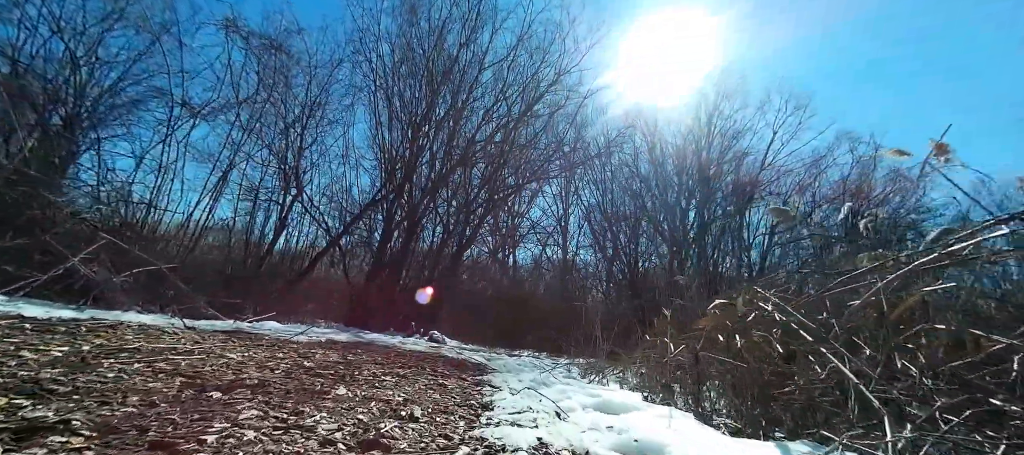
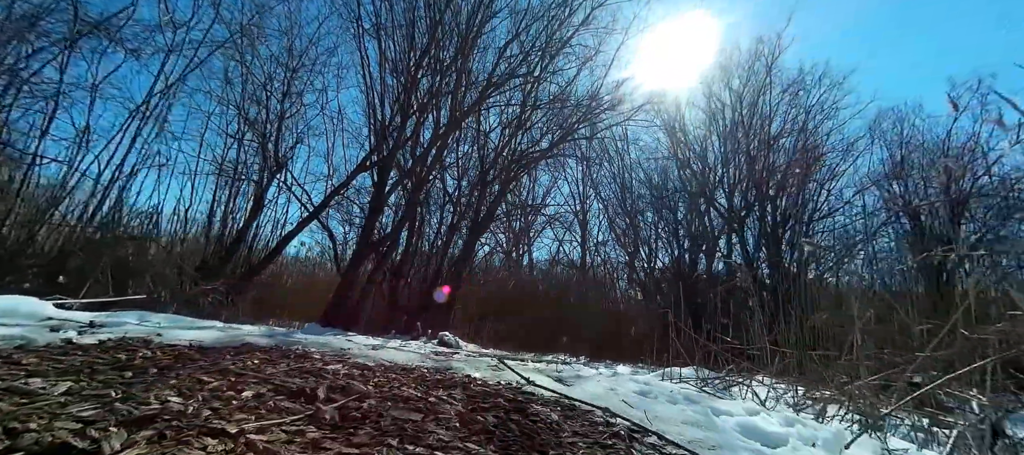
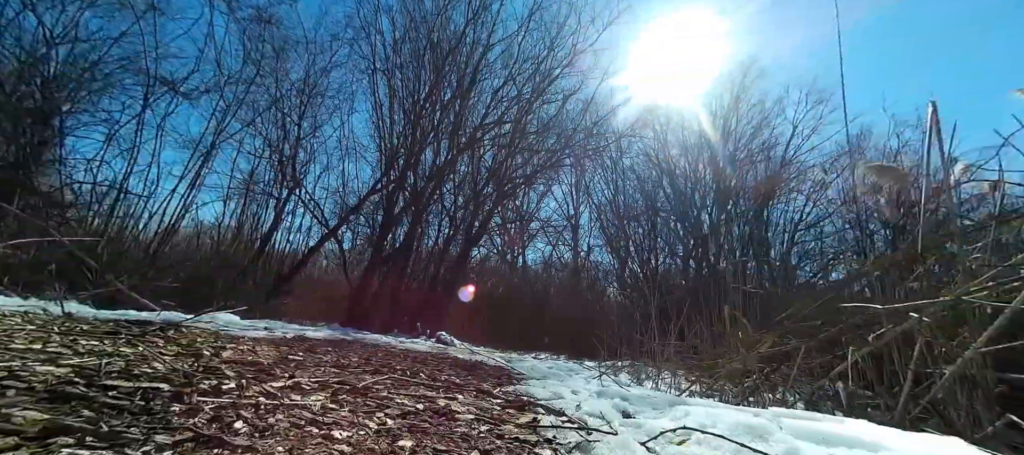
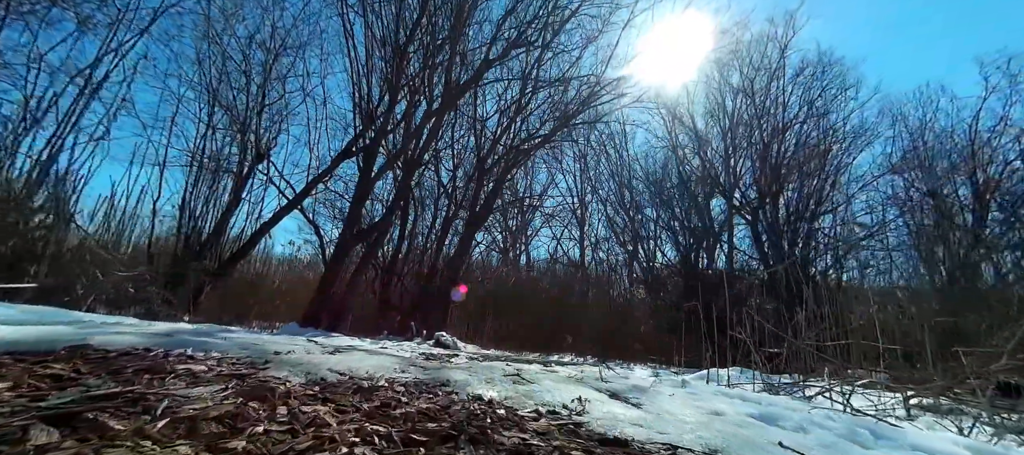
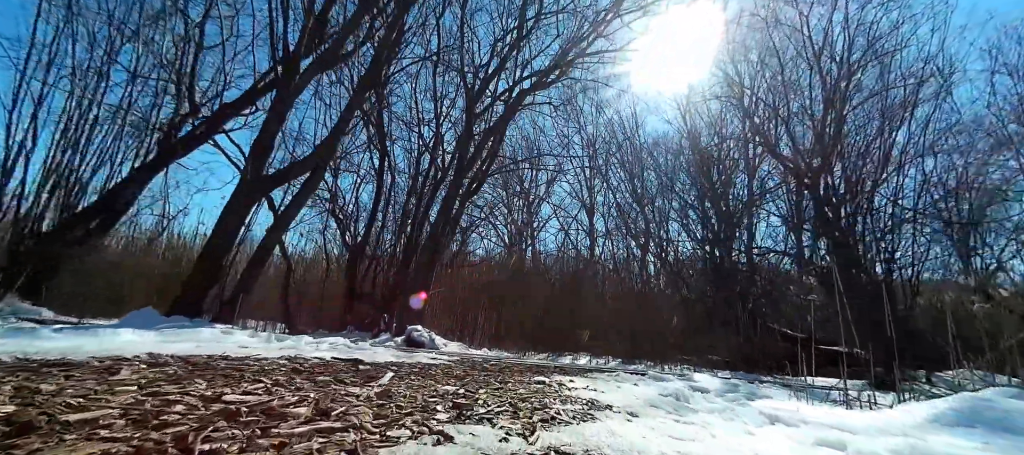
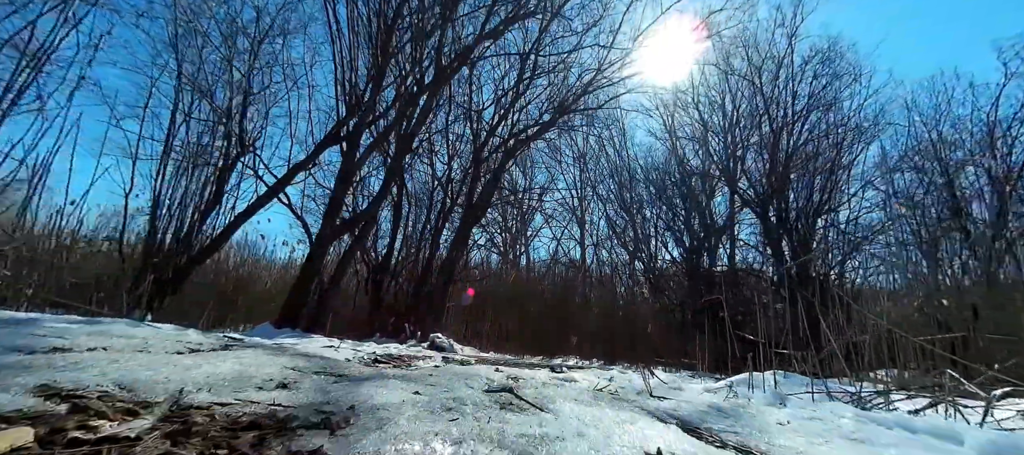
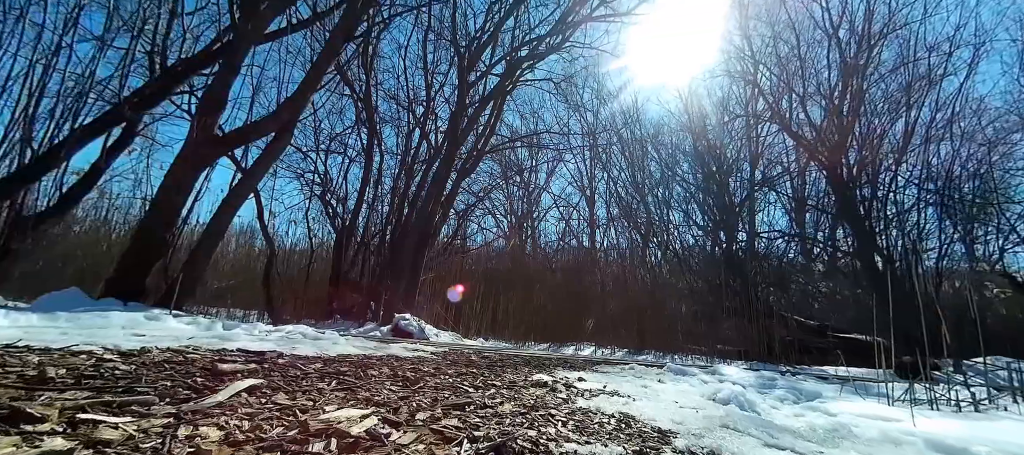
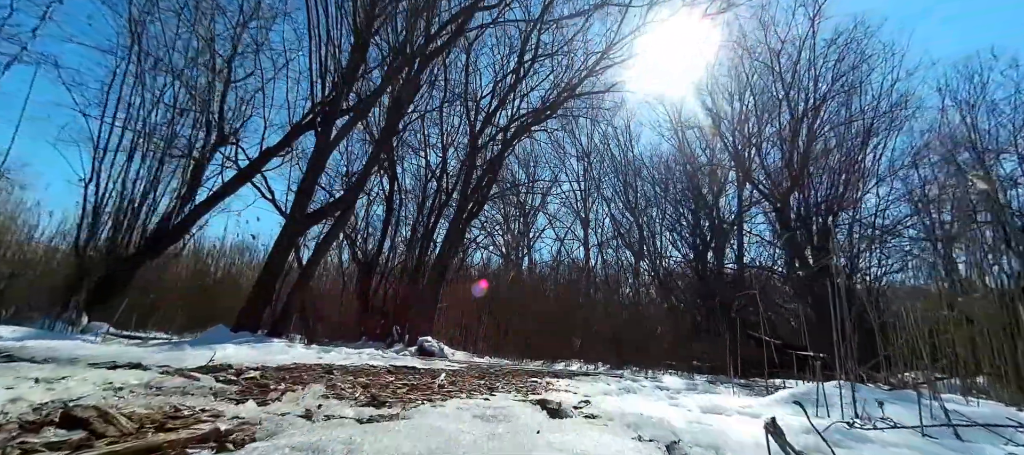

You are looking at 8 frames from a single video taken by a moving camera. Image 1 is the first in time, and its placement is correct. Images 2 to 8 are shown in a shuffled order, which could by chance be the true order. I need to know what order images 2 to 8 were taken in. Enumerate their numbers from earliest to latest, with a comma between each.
3, 2, 4, 6, 8, 5, 7
